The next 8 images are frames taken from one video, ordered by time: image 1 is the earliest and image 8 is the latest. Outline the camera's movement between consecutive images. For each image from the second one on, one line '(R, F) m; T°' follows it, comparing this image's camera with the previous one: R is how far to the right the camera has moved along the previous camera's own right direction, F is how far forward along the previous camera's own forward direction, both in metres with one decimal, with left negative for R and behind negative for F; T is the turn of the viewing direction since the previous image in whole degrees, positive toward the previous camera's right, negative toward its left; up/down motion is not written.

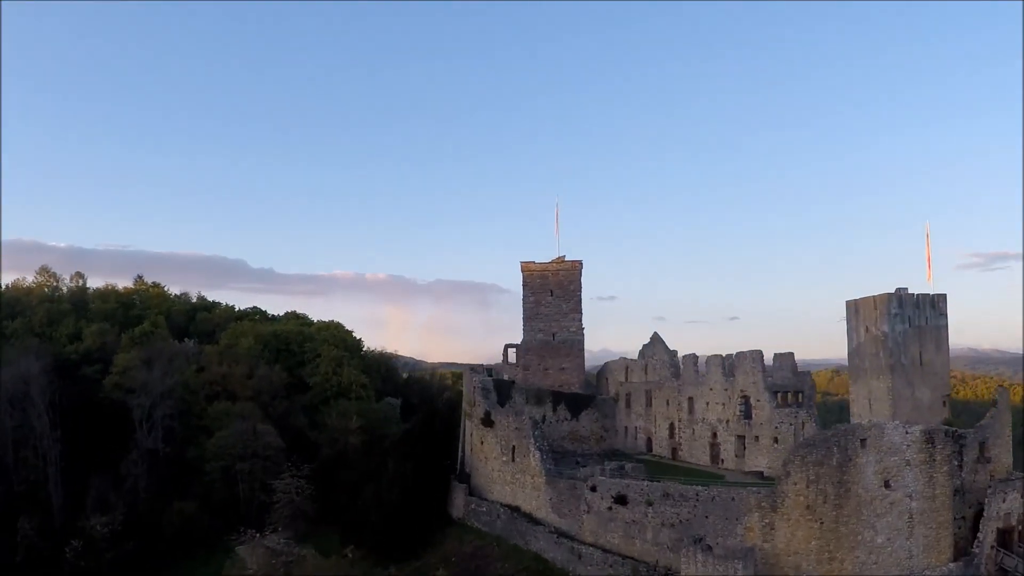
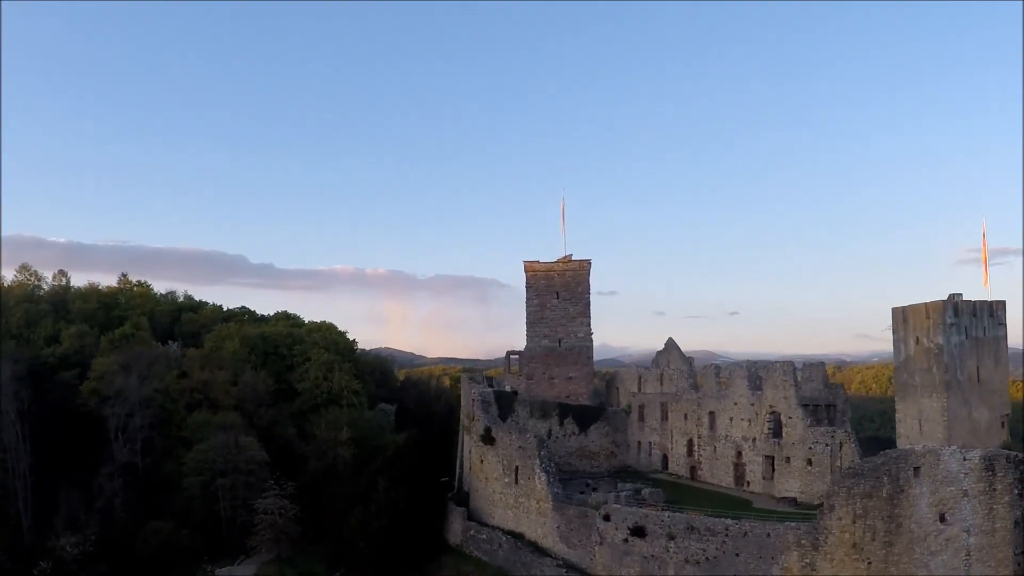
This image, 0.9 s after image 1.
(-0.1, +2.9) m; 0°
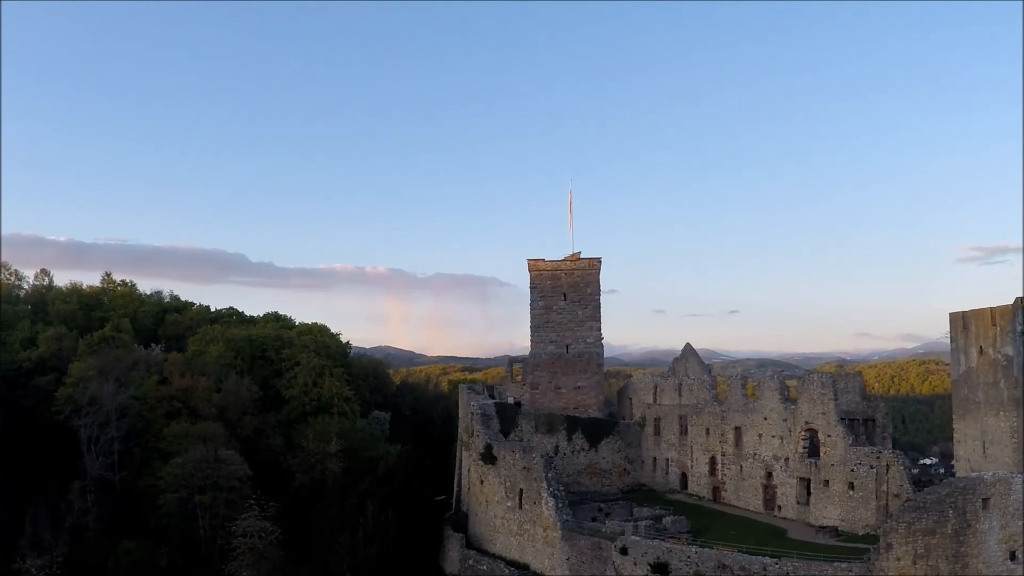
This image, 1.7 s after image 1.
(-0.1, +2.8) m; 0°
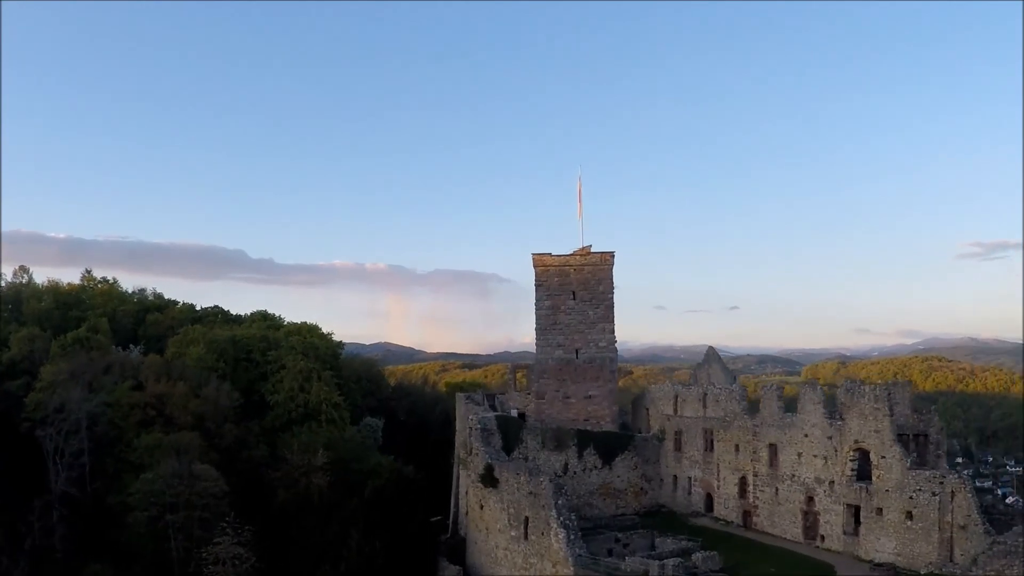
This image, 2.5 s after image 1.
(-0.1, +3.1) m; 0°
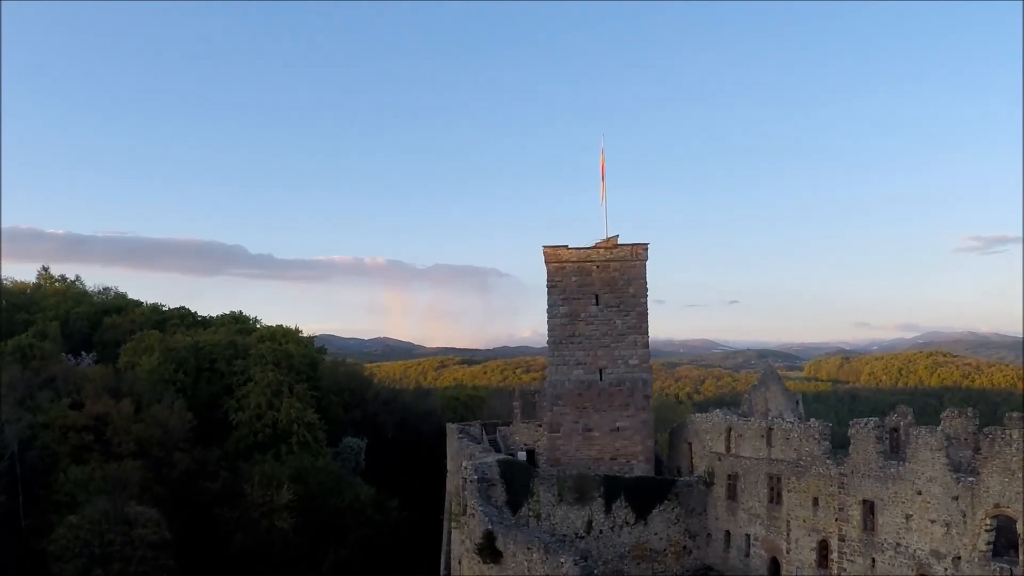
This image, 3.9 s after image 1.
(-0.2, +5.6) m; 0°
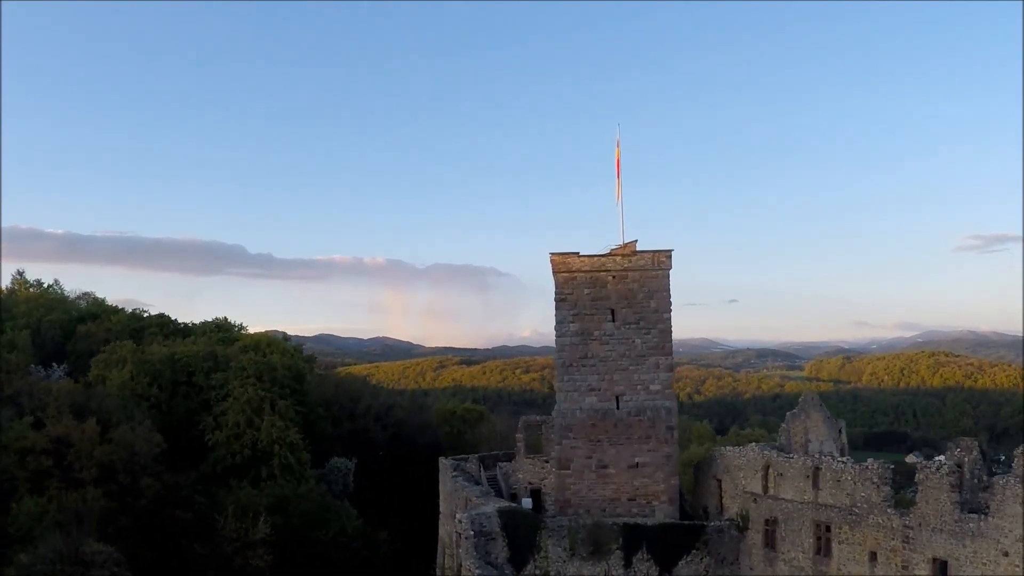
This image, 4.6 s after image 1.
(-0.1, +2.7) m; 0°
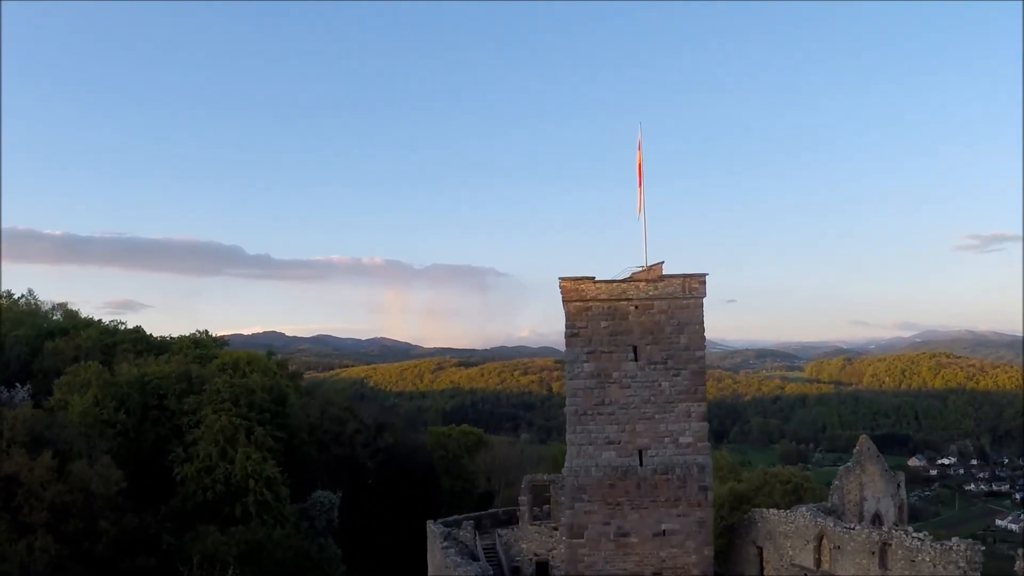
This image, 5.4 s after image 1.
(-0.1, +2.8) m; 0°
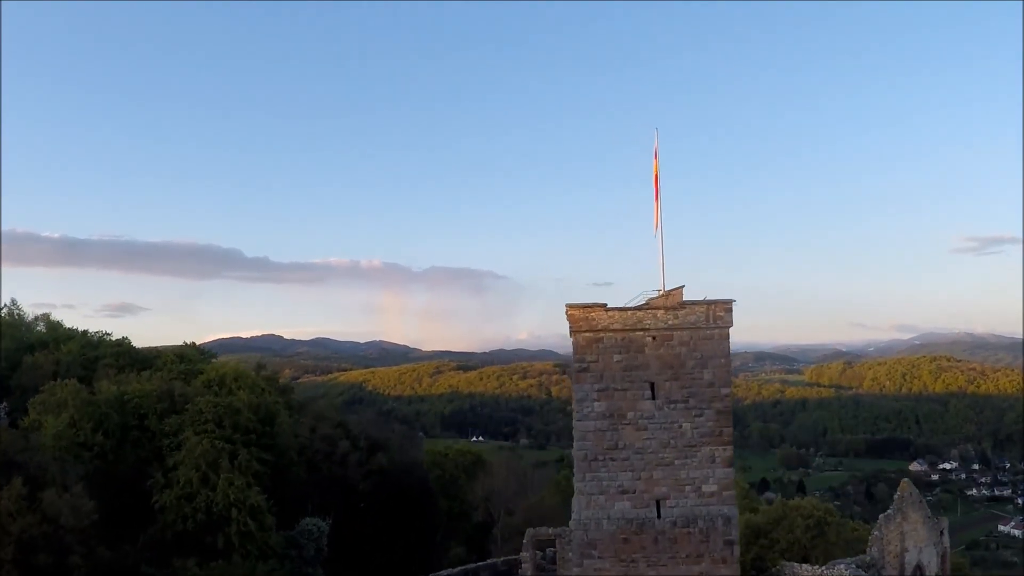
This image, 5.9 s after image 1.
(0.0, +1.6) m; 0°
